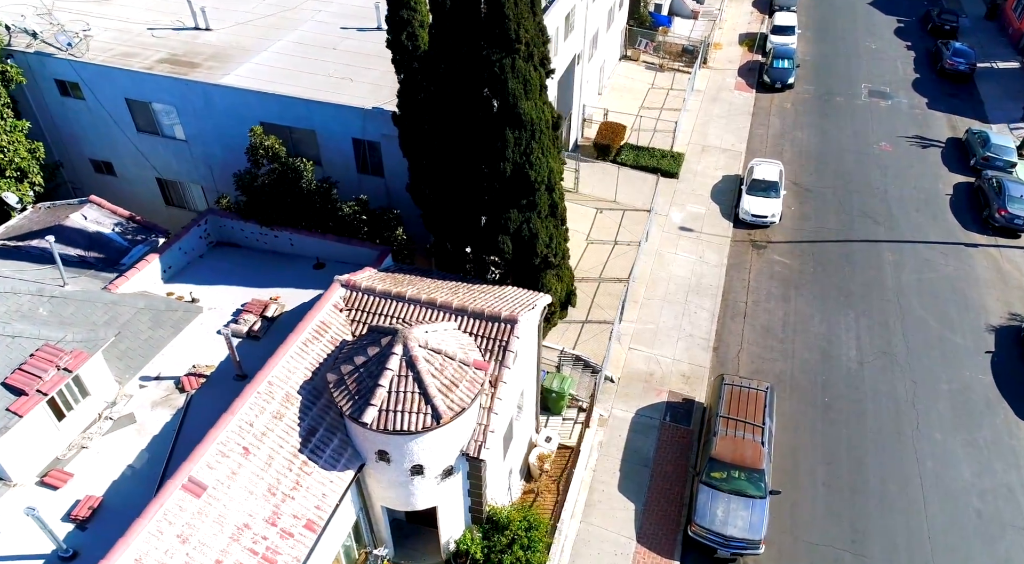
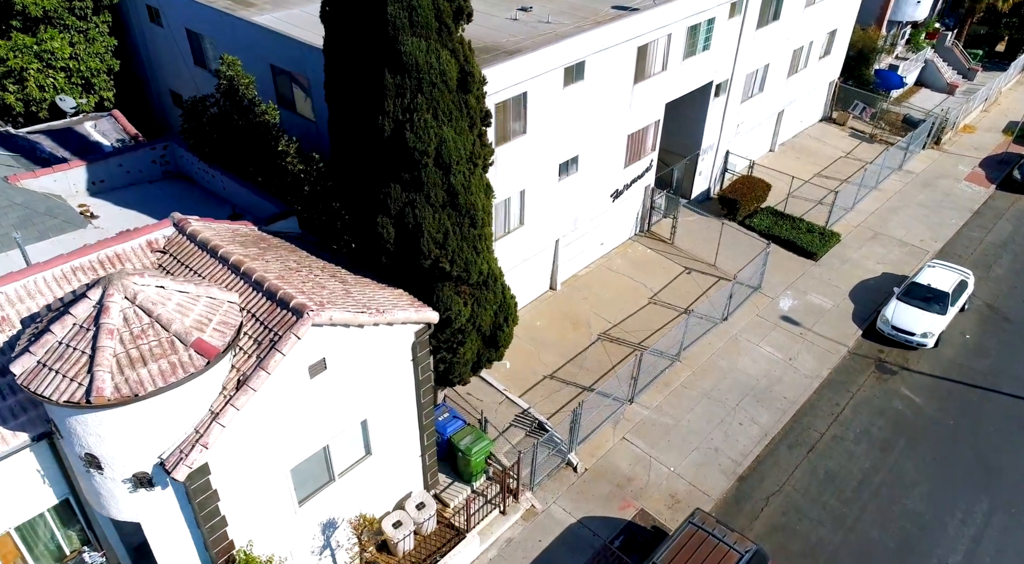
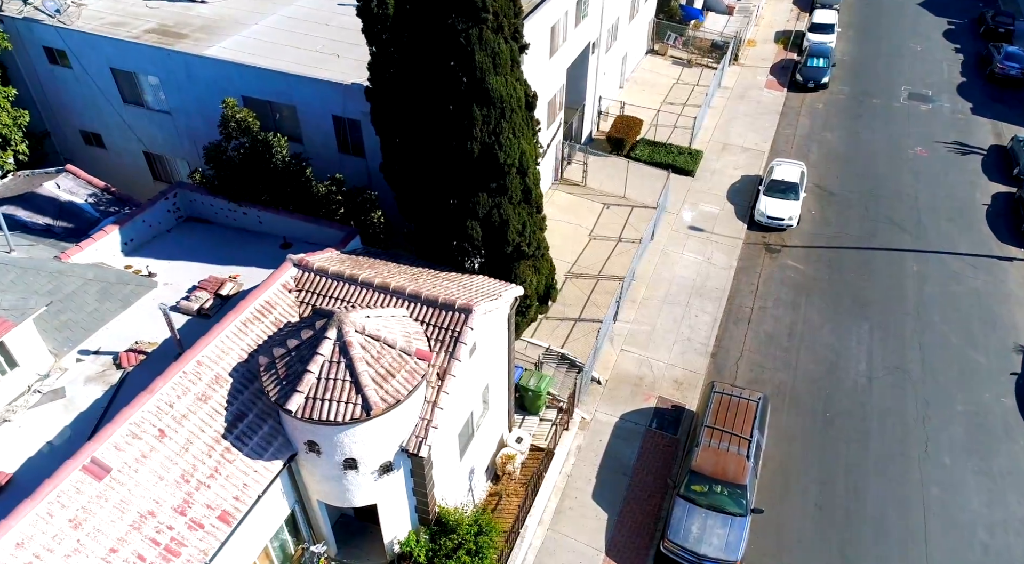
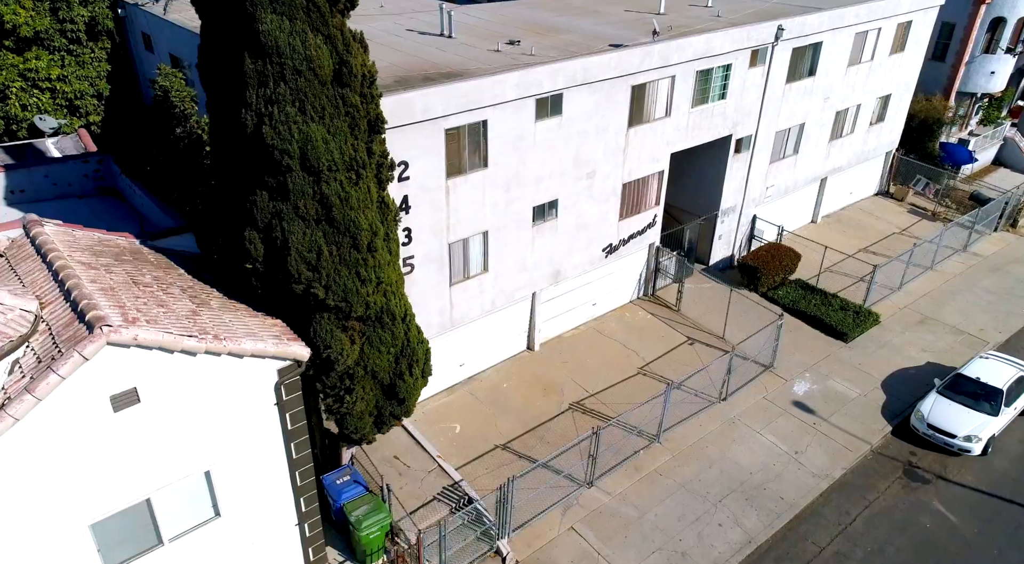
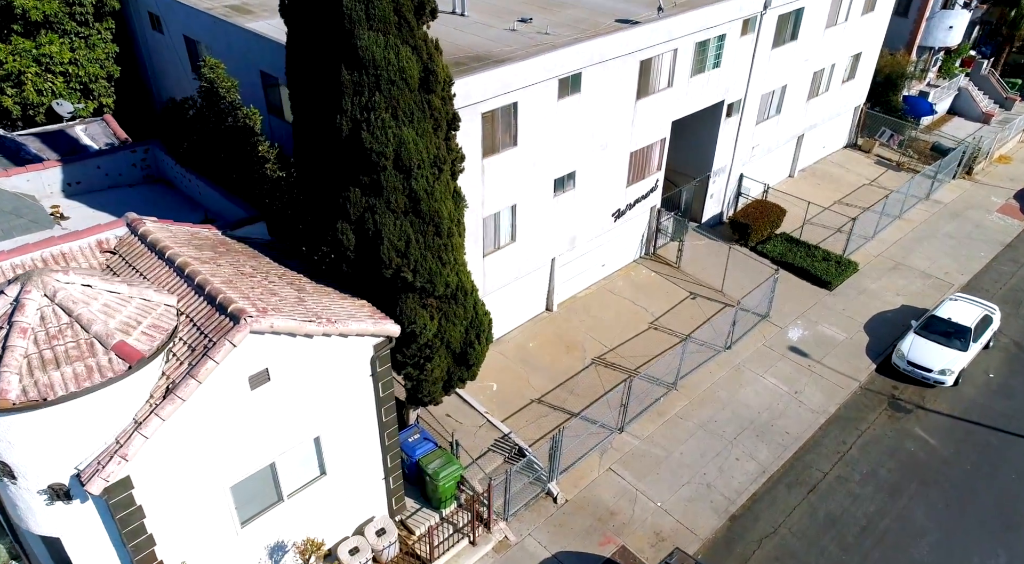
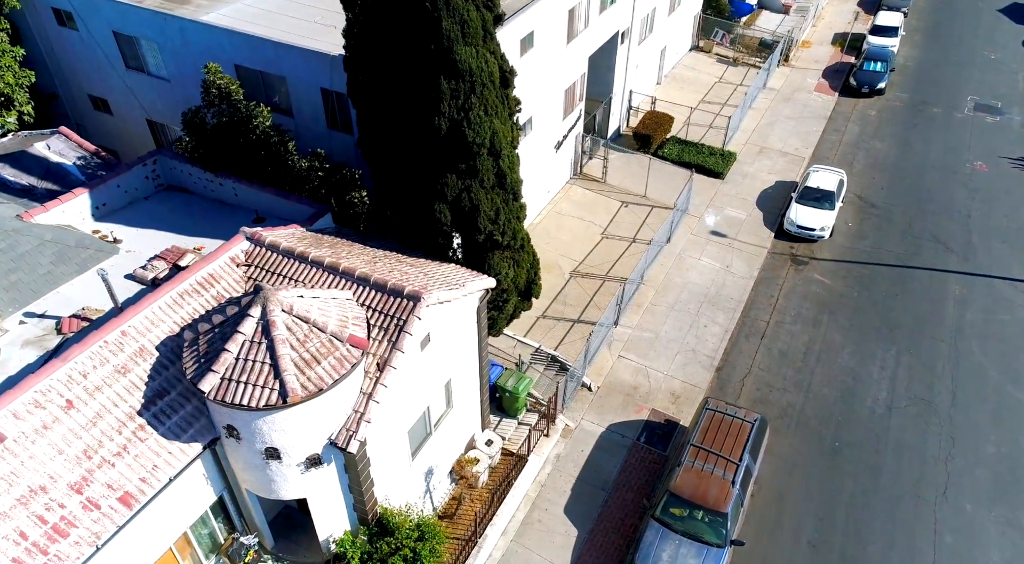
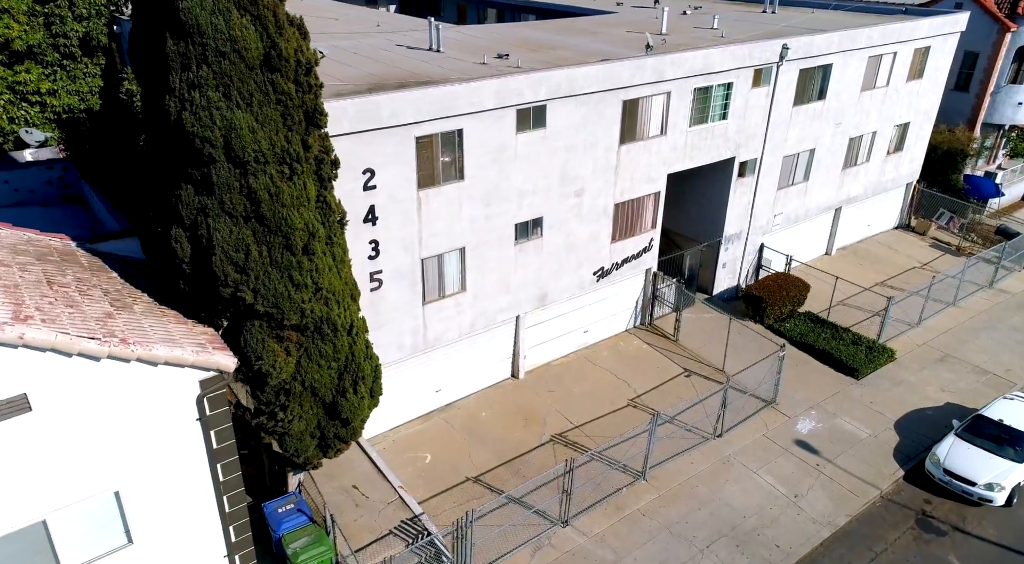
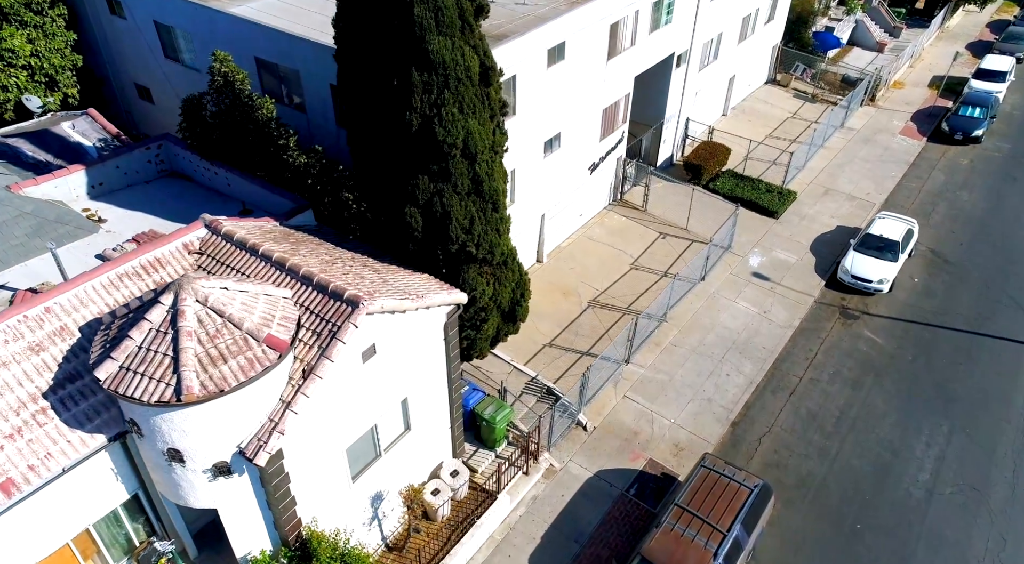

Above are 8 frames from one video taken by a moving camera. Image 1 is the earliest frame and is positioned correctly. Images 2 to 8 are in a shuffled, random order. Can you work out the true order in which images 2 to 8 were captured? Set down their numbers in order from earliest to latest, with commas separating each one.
3, 6, 8, 2, 5, 4, 7
